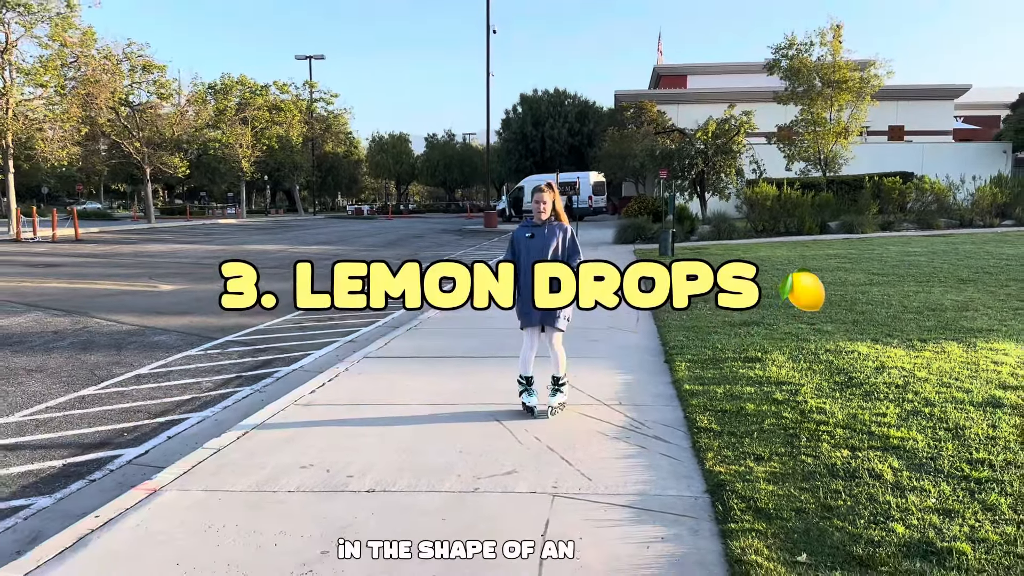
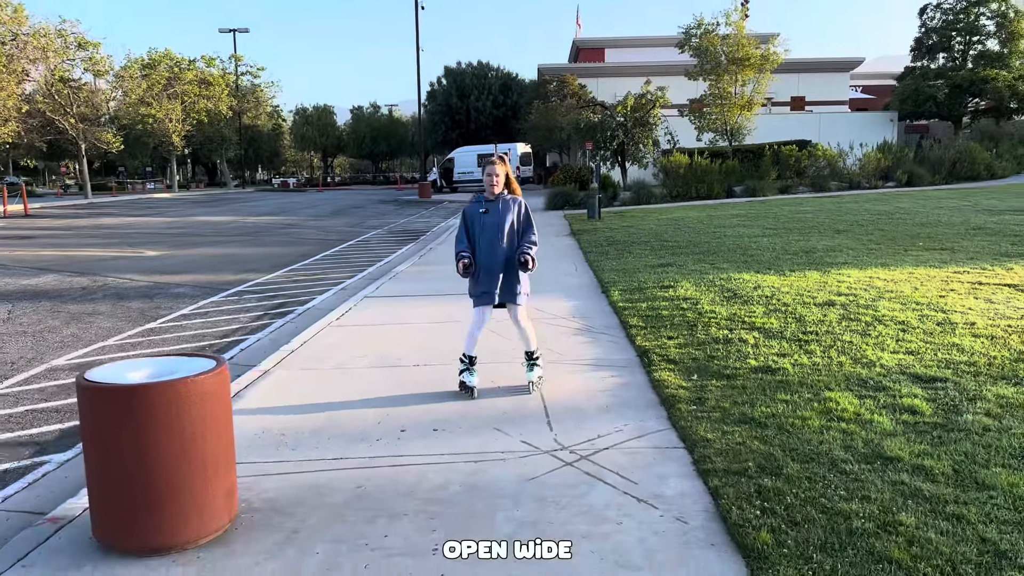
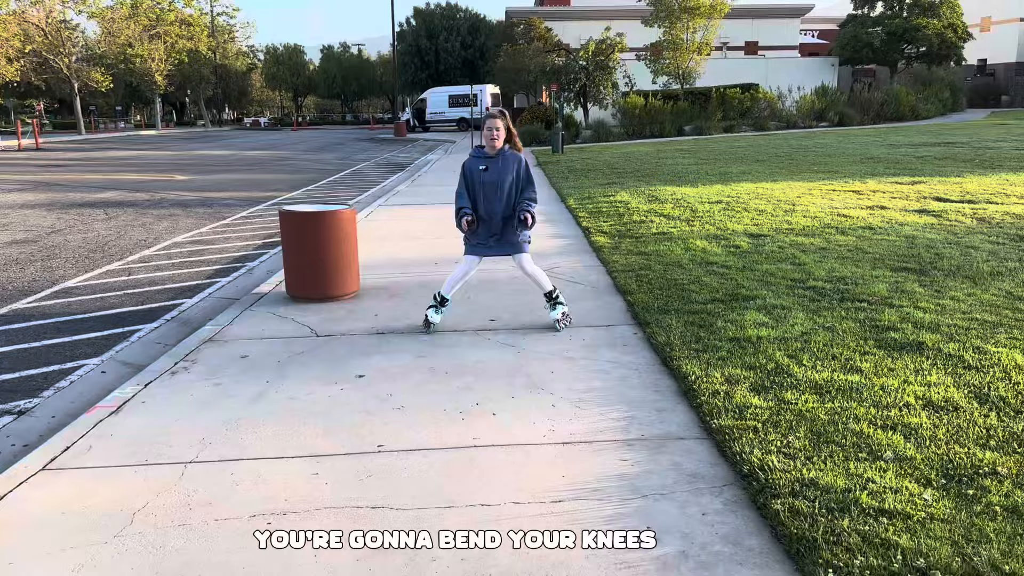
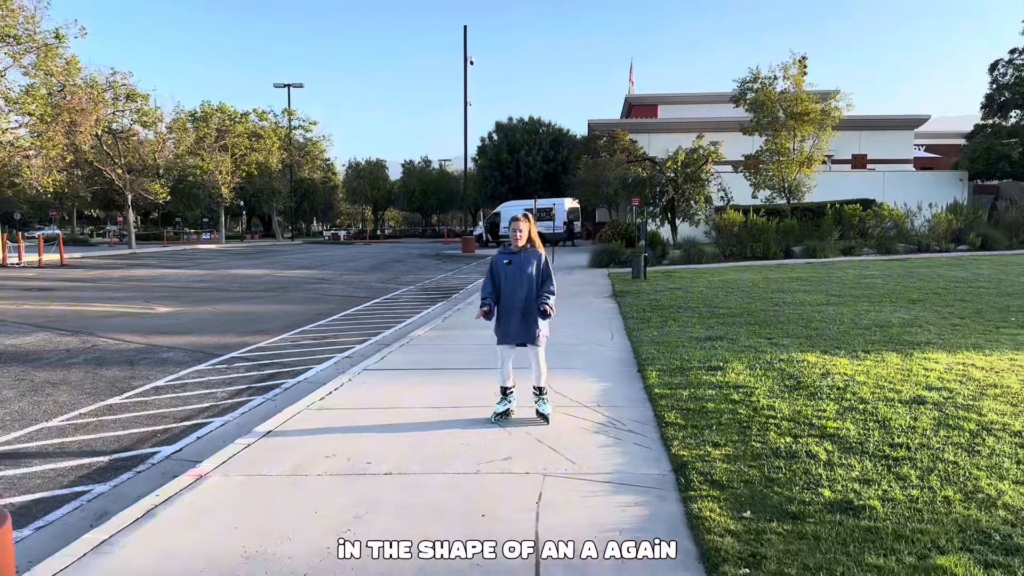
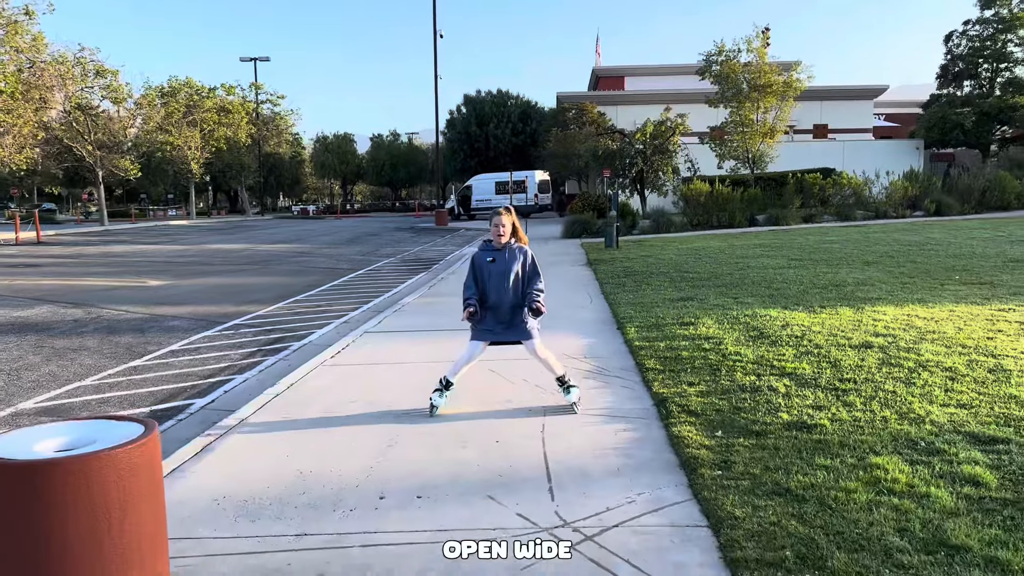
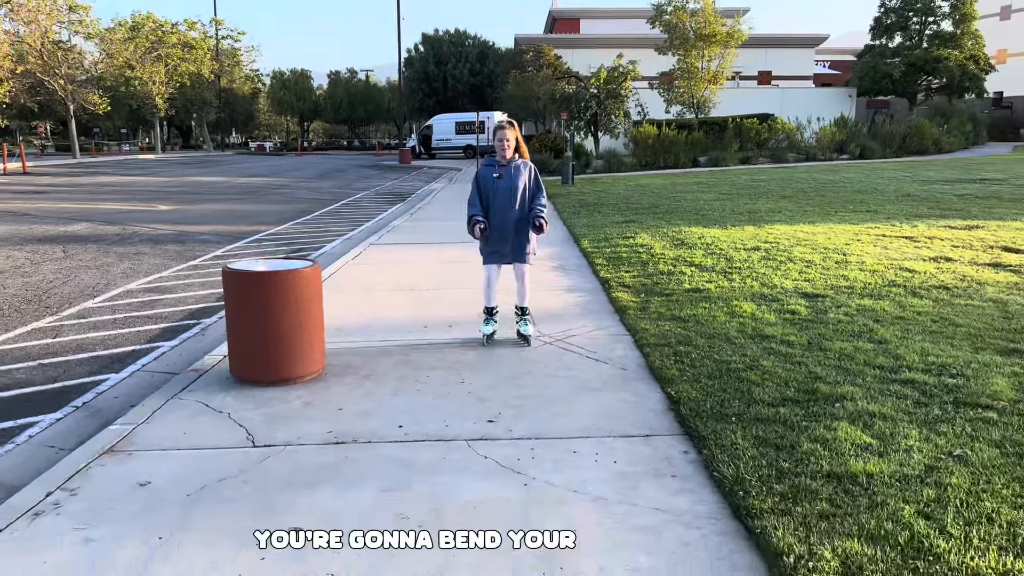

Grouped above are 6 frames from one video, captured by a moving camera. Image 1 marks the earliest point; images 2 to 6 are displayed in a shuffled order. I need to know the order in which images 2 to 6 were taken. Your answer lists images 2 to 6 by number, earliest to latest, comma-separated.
4, 5, 2, 6, 3
